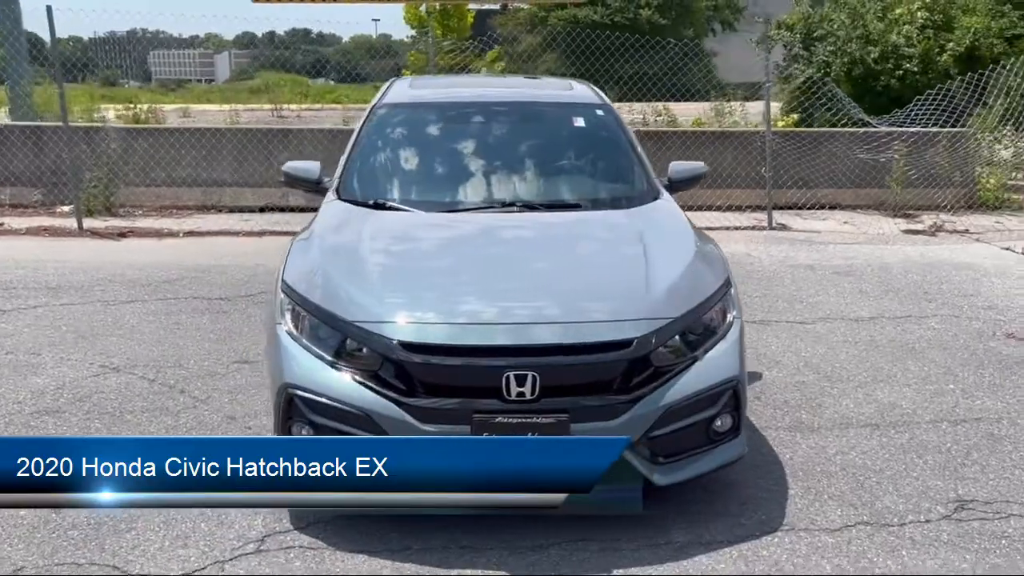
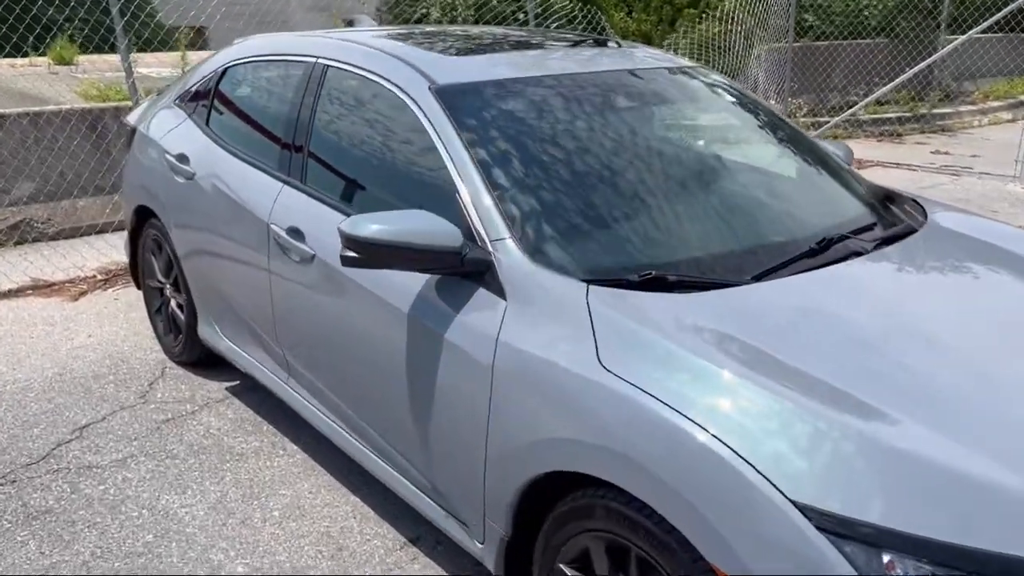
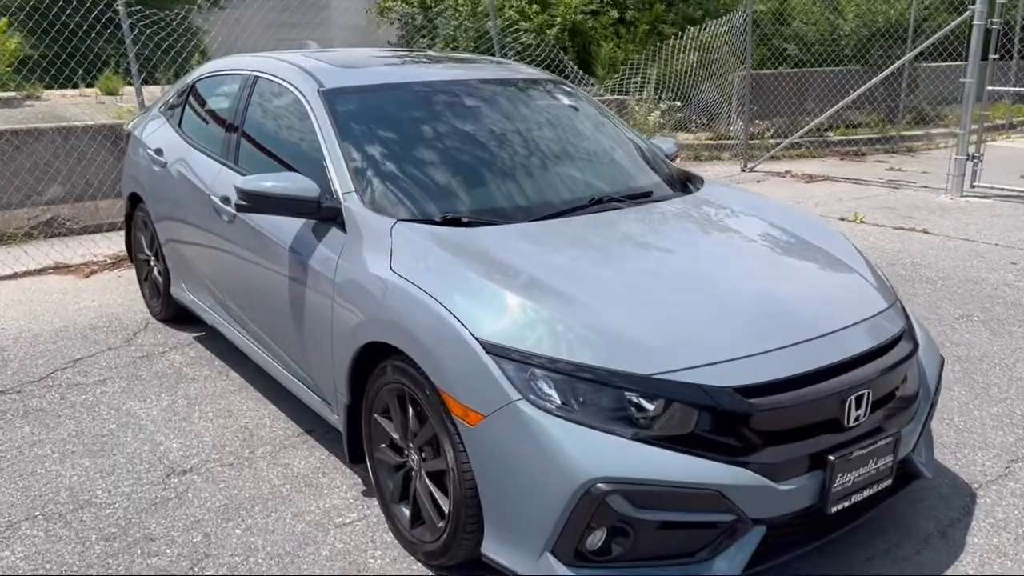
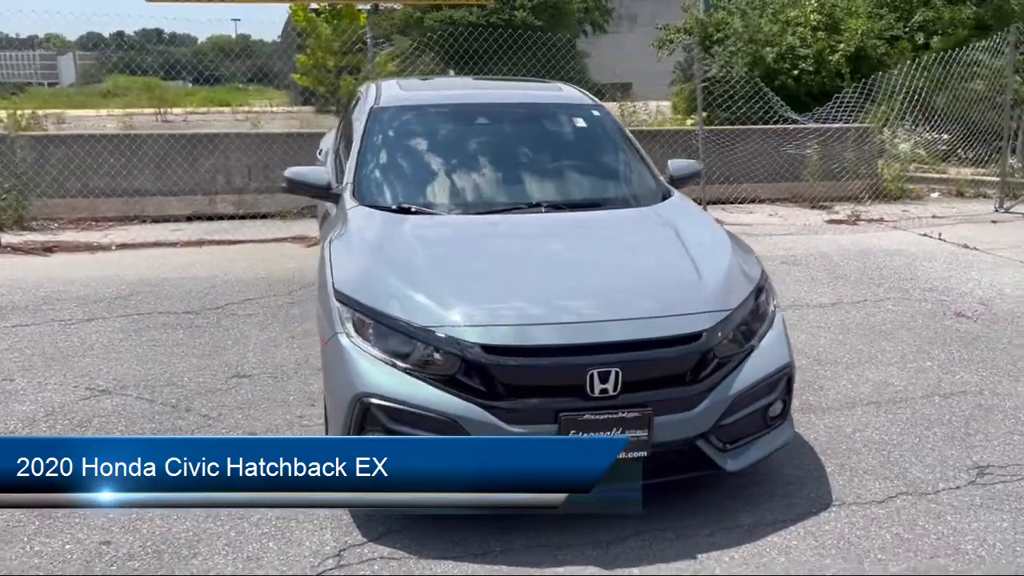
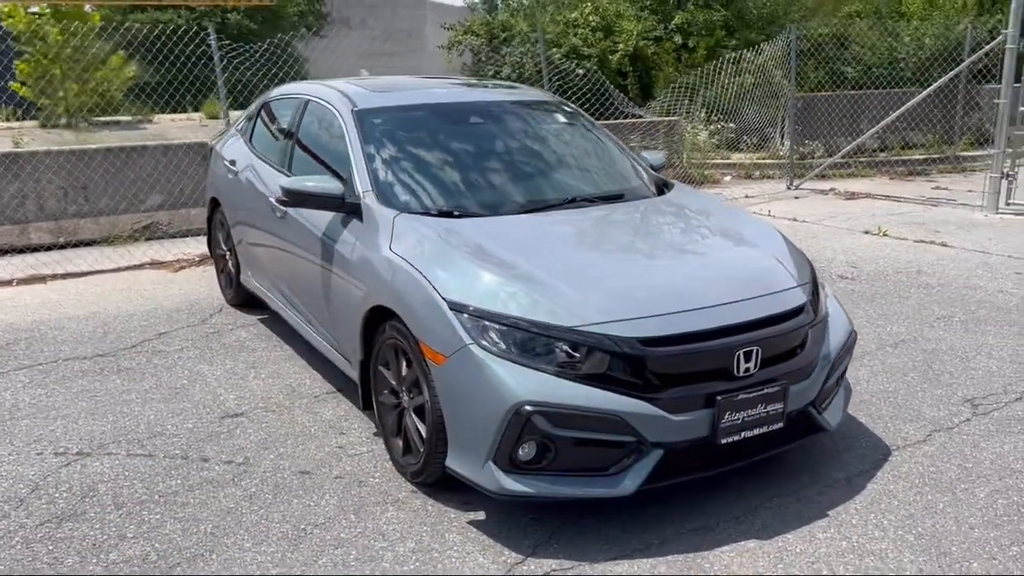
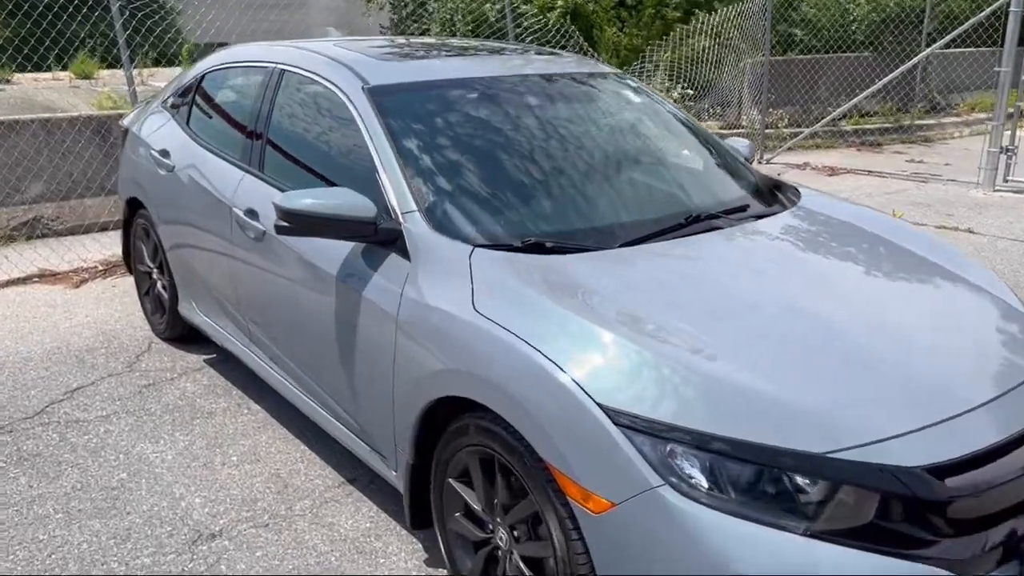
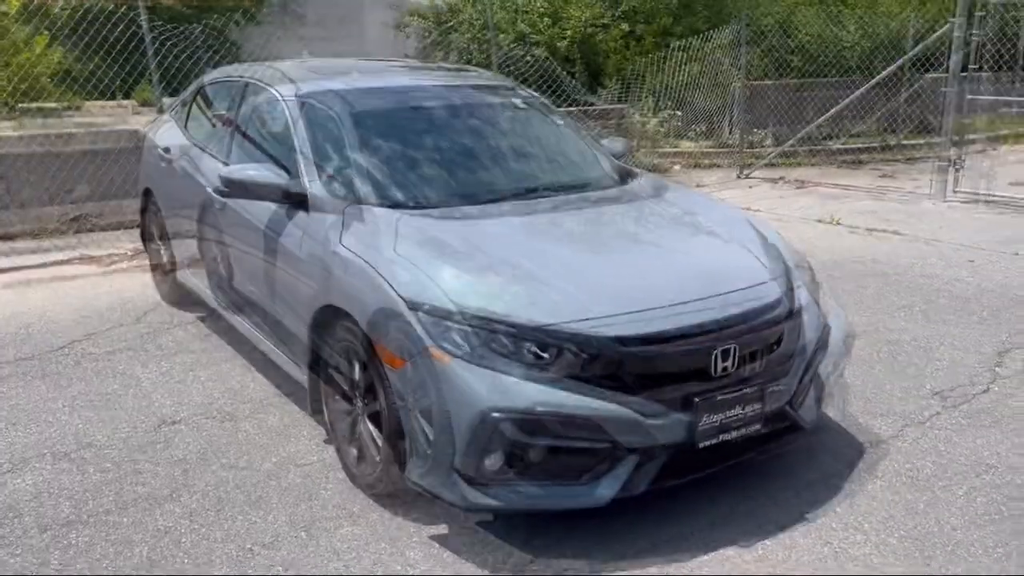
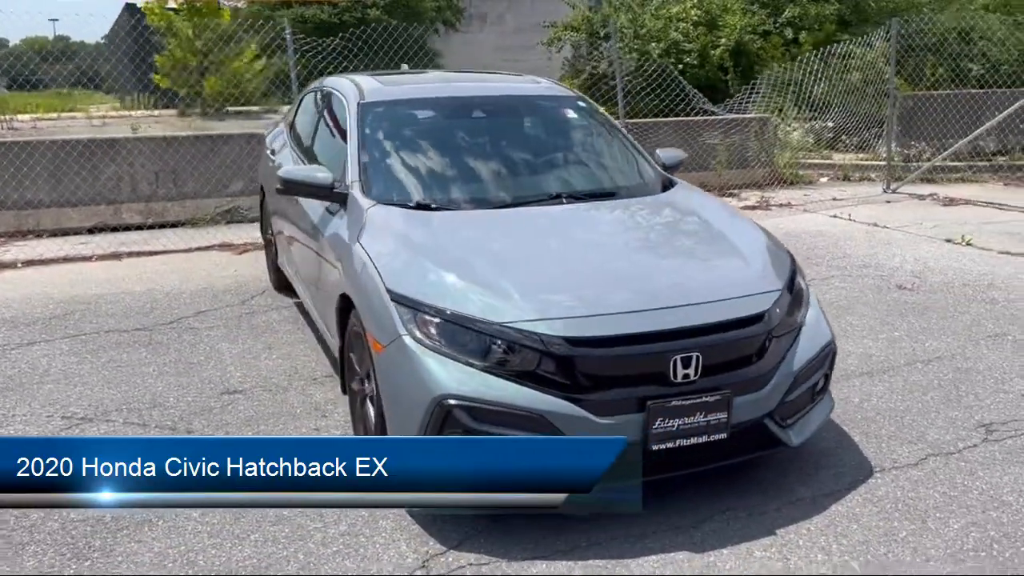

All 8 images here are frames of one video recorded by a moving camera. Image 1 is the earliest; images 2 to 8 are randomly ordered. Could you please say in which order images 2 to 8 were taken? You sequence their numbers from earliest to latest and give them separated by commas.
4, 8, 5, 7, 3, 6, 2
